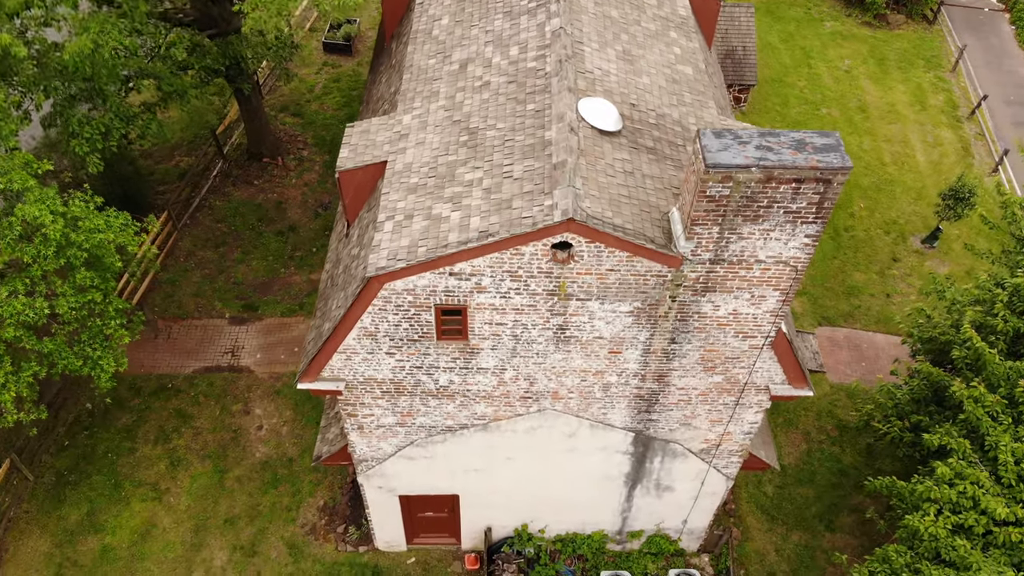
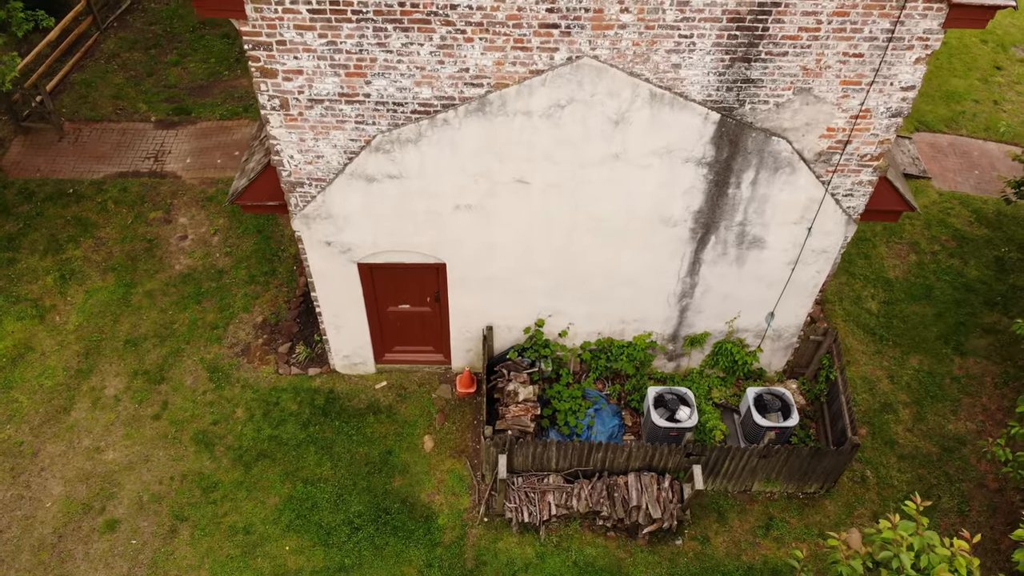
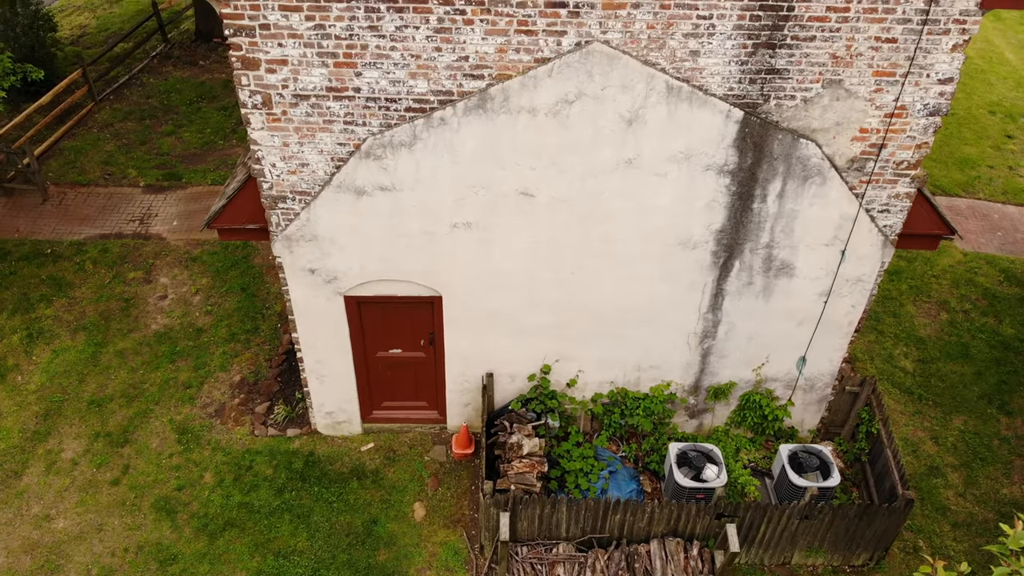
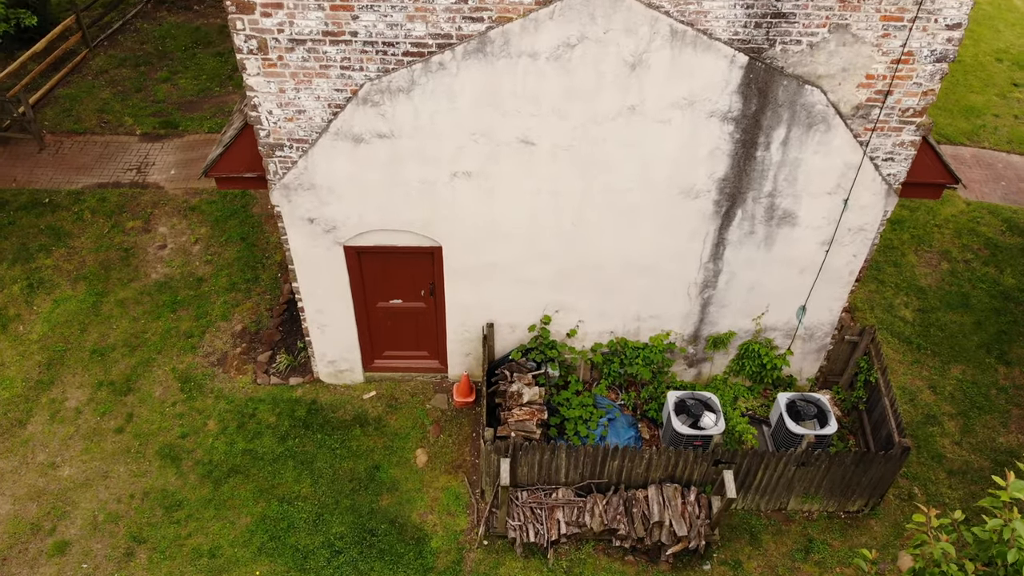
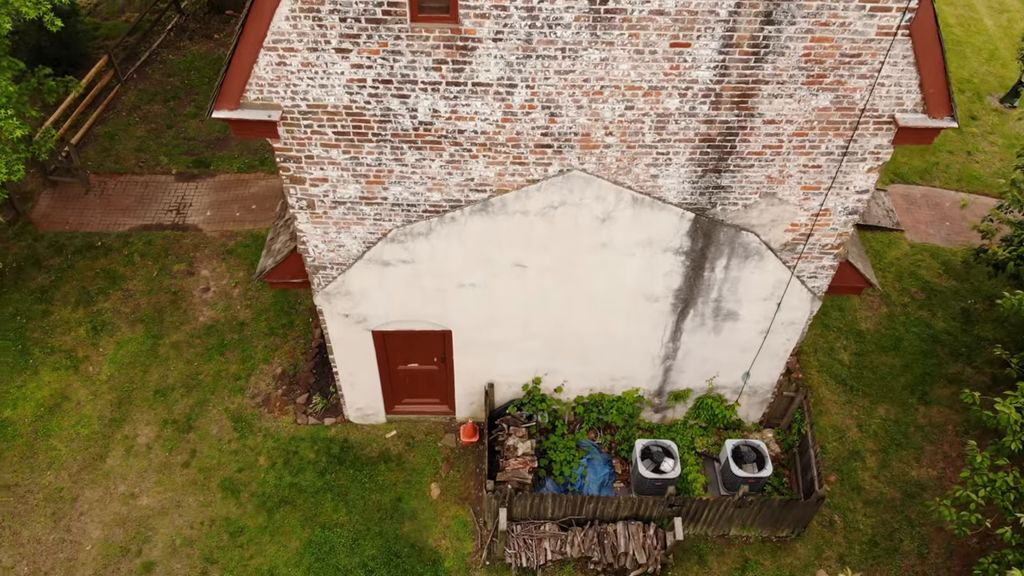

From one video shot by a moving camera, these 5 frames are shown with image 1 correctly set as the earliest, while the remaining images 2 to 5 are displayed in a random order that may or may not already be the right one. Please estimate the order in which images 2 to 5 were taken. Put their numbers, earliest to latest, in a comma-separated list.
5, 2, 4, 3
